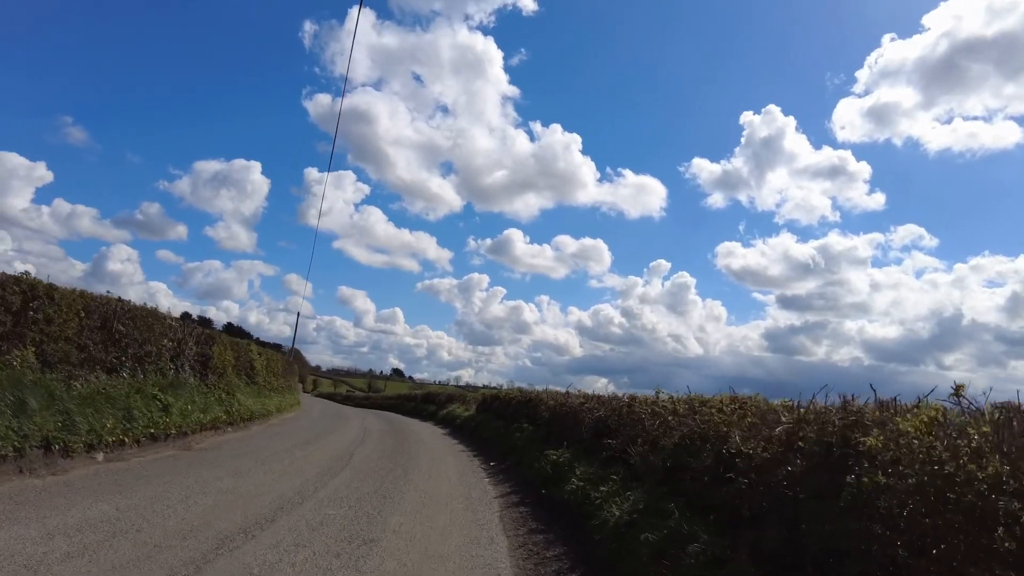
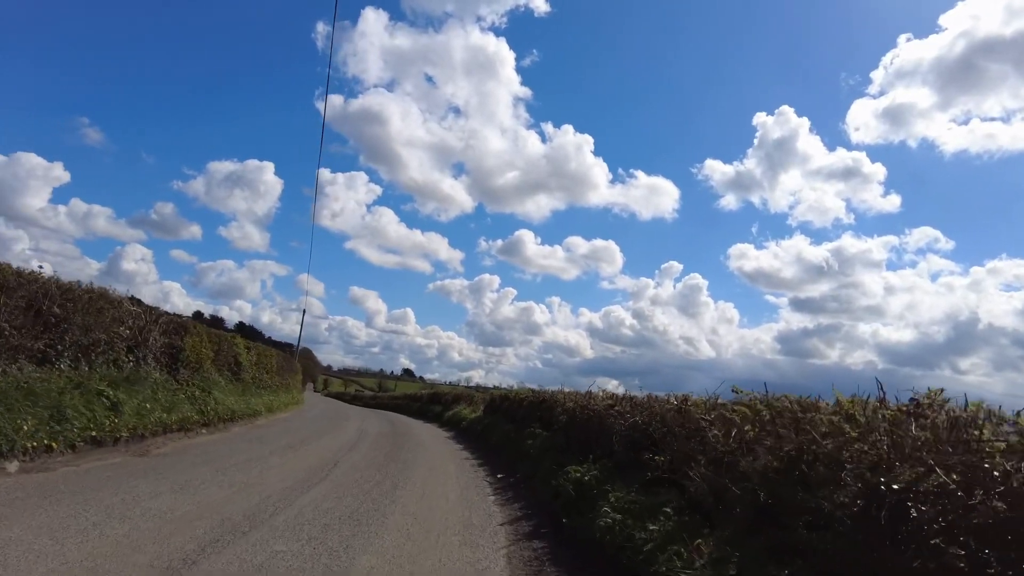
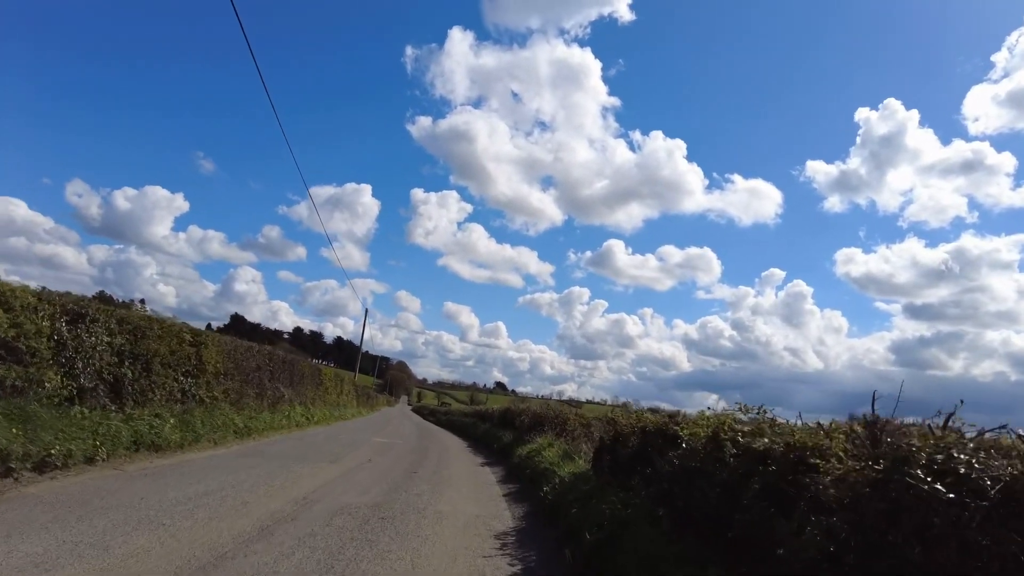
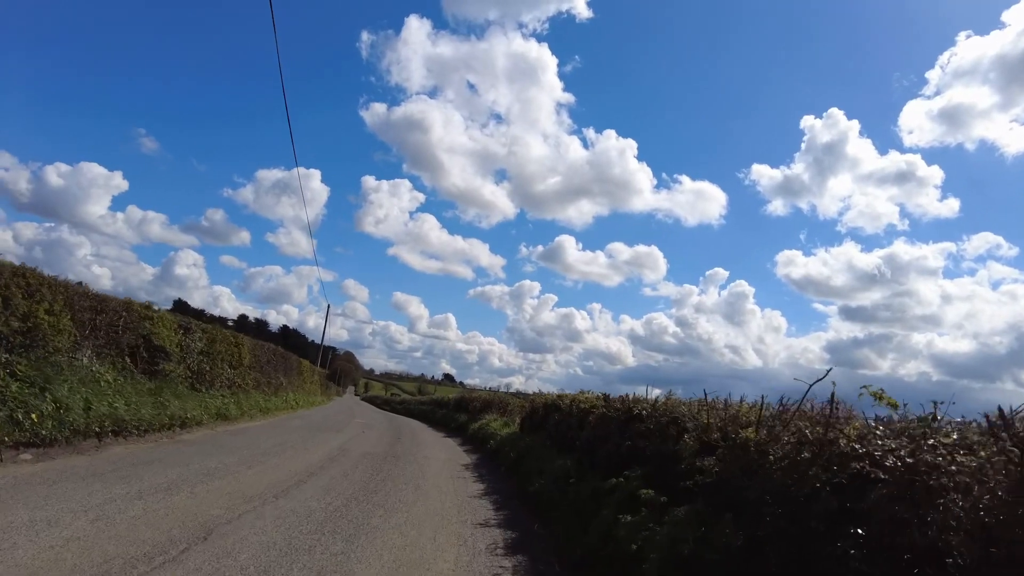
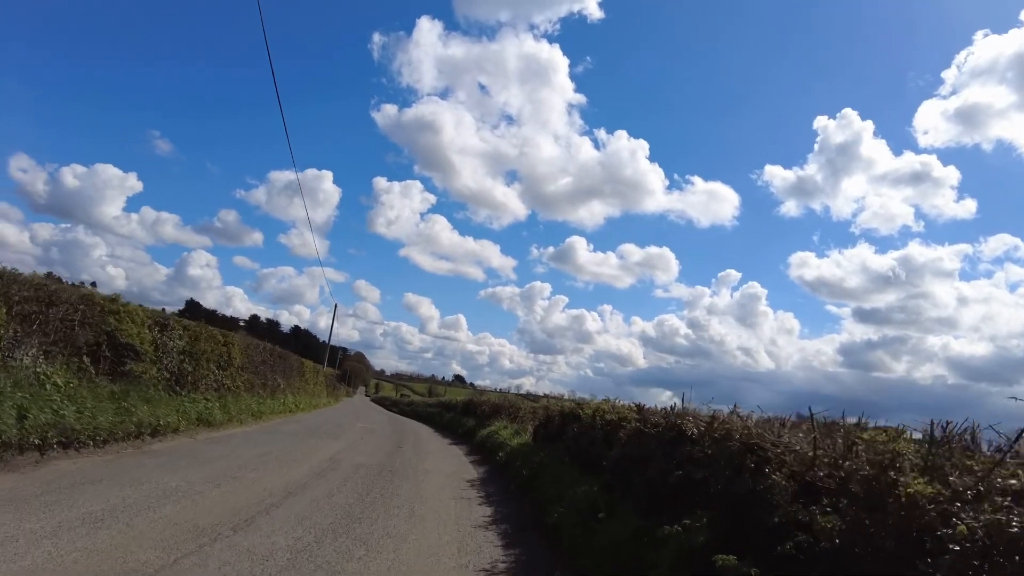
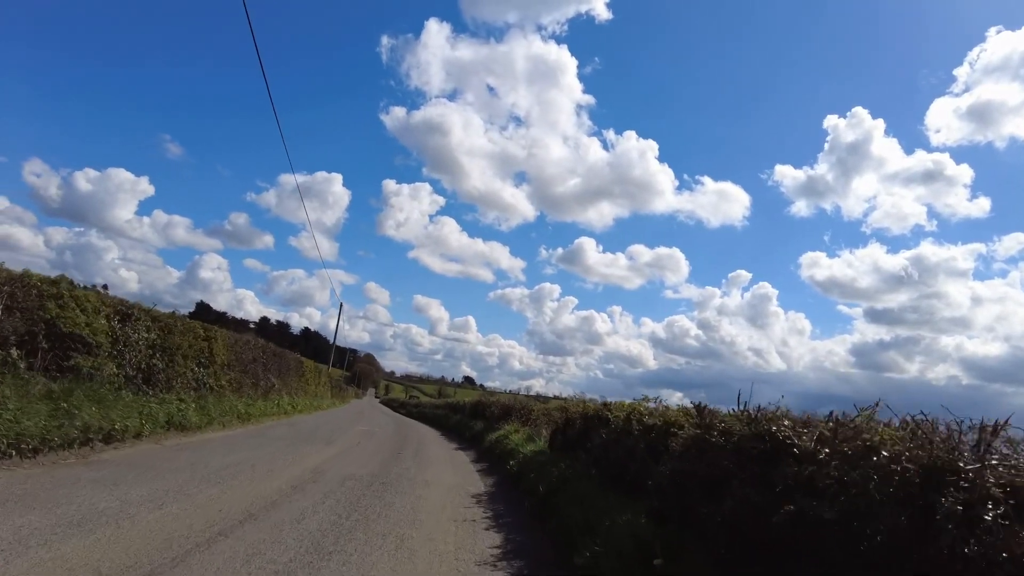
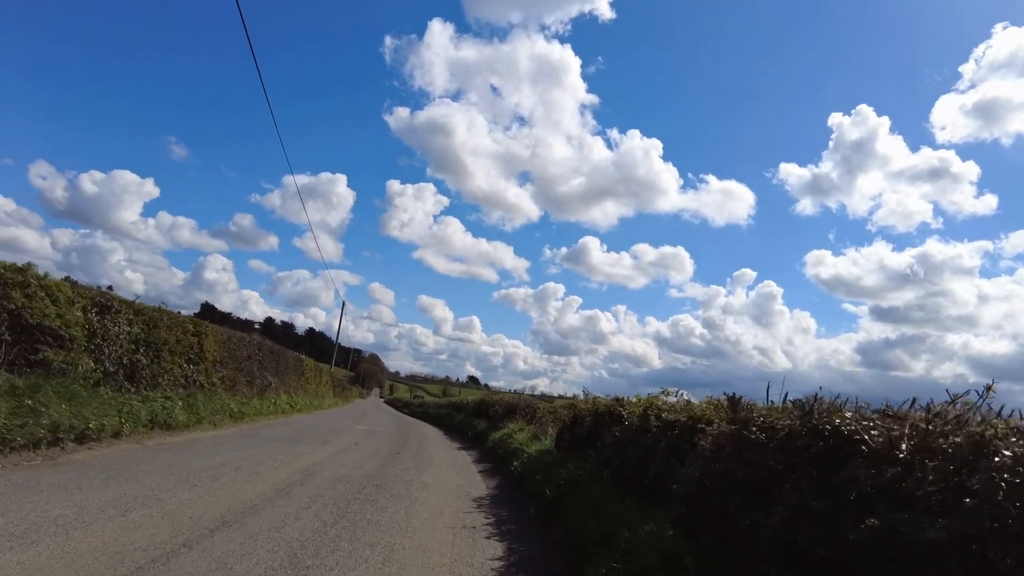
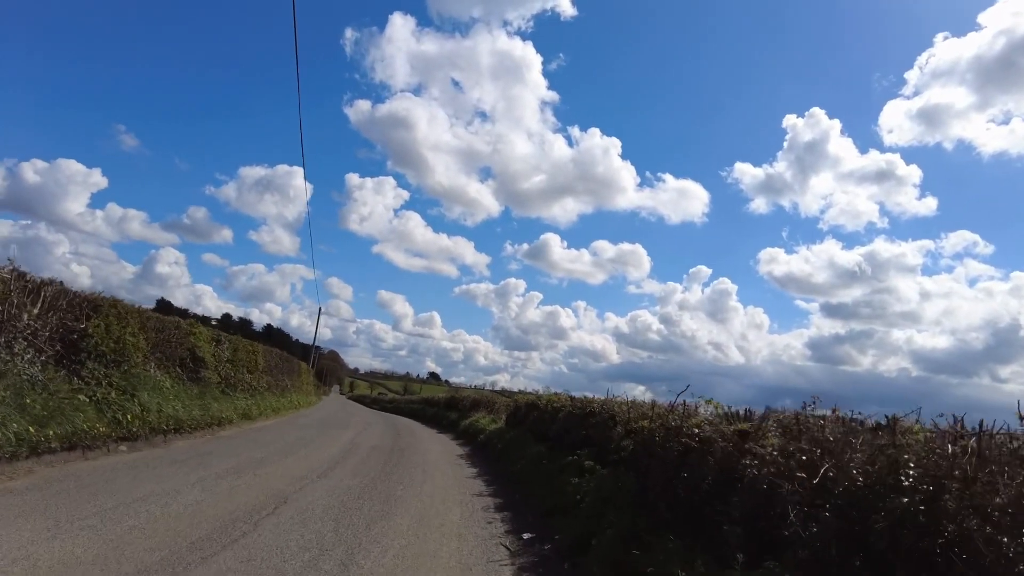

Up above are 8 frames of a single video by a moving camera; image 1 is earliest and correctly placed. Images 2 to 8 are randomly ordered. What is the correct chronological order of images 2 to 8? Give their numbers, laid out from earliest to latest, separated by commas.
2, 8, 4, 5, 6, 7, 3
